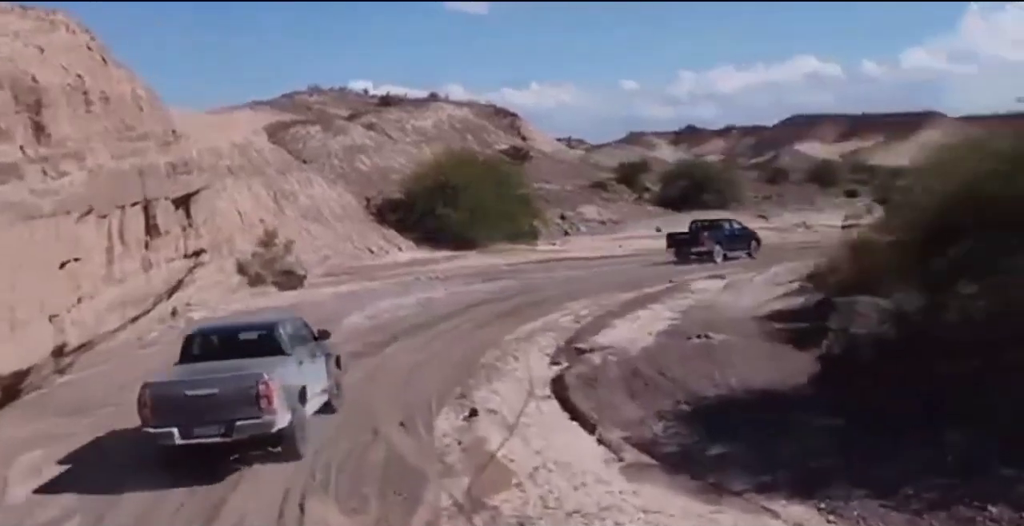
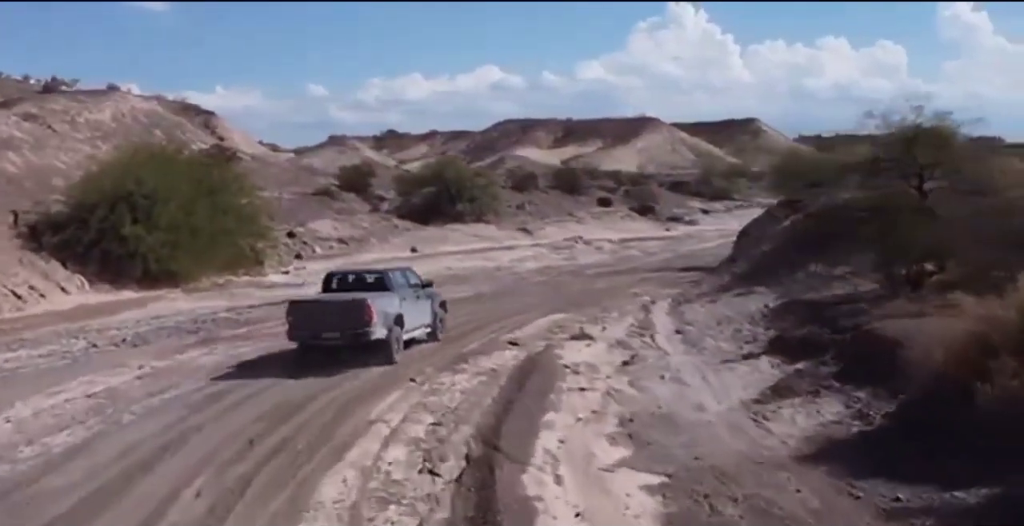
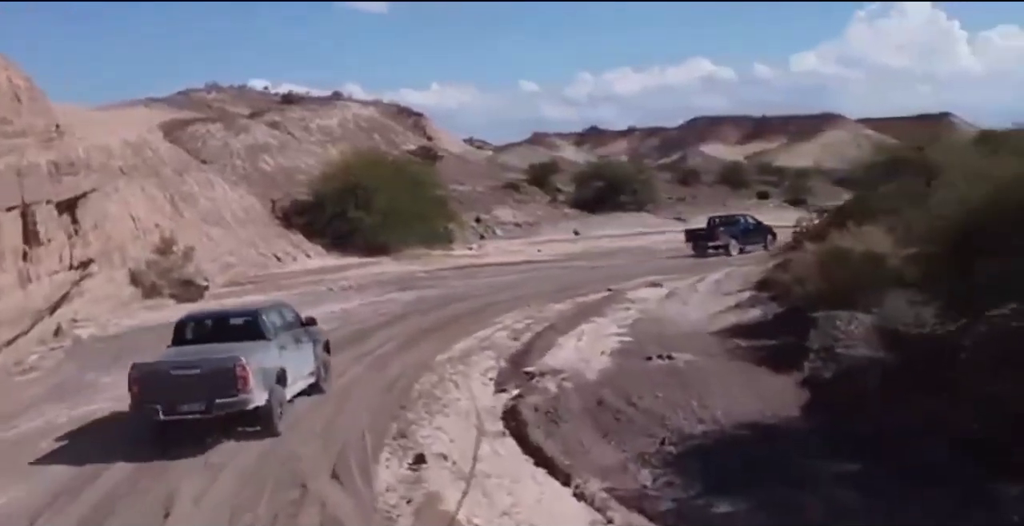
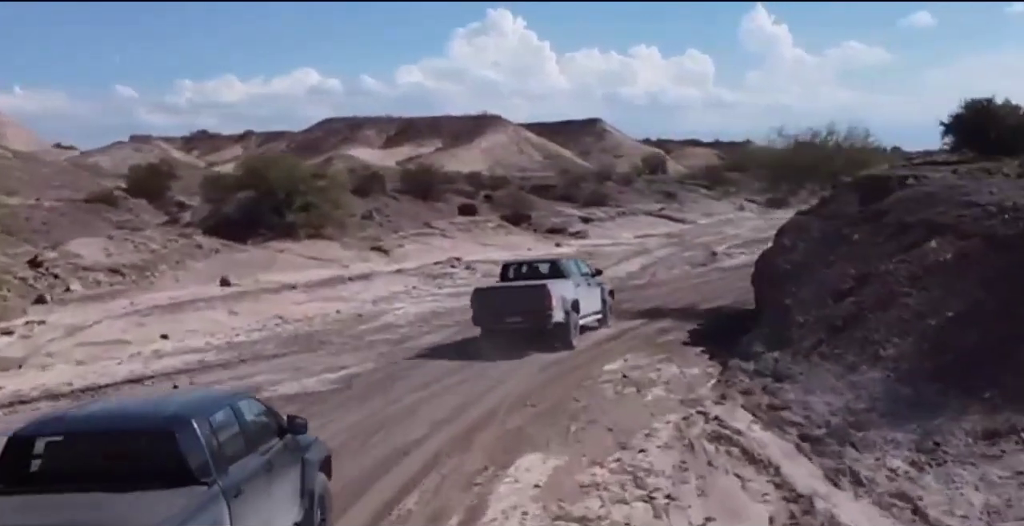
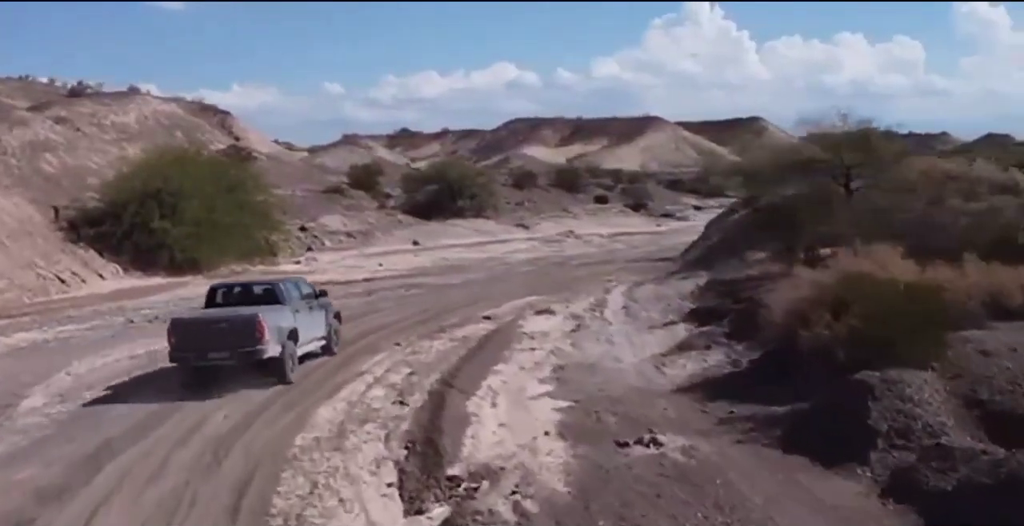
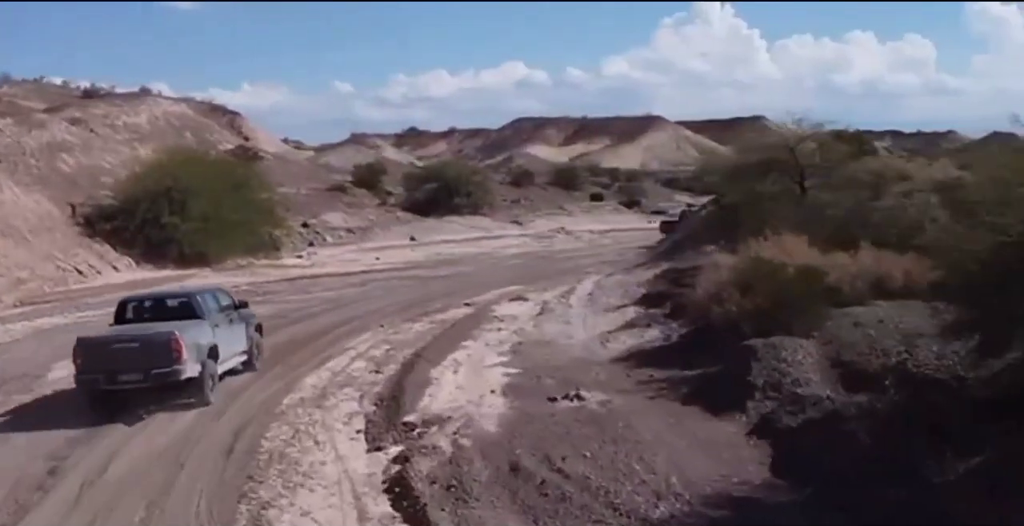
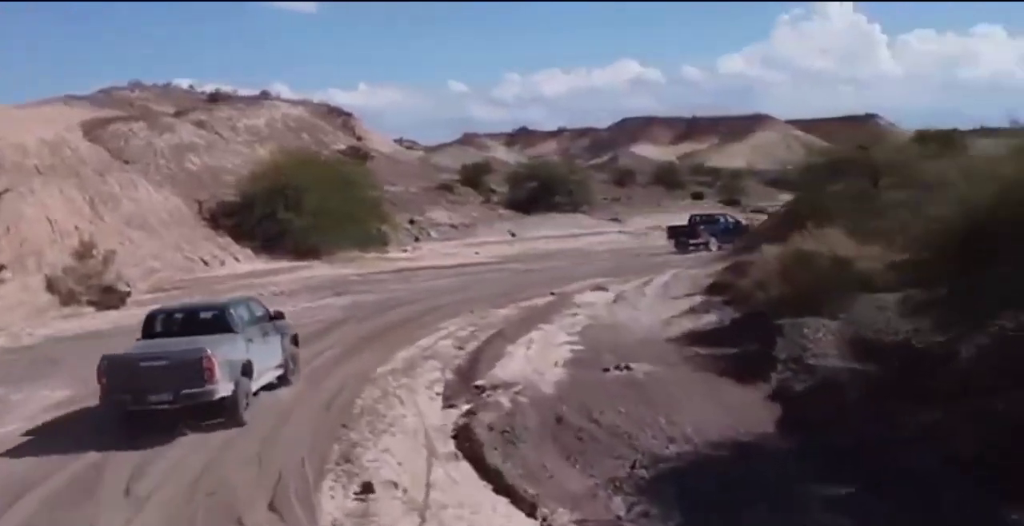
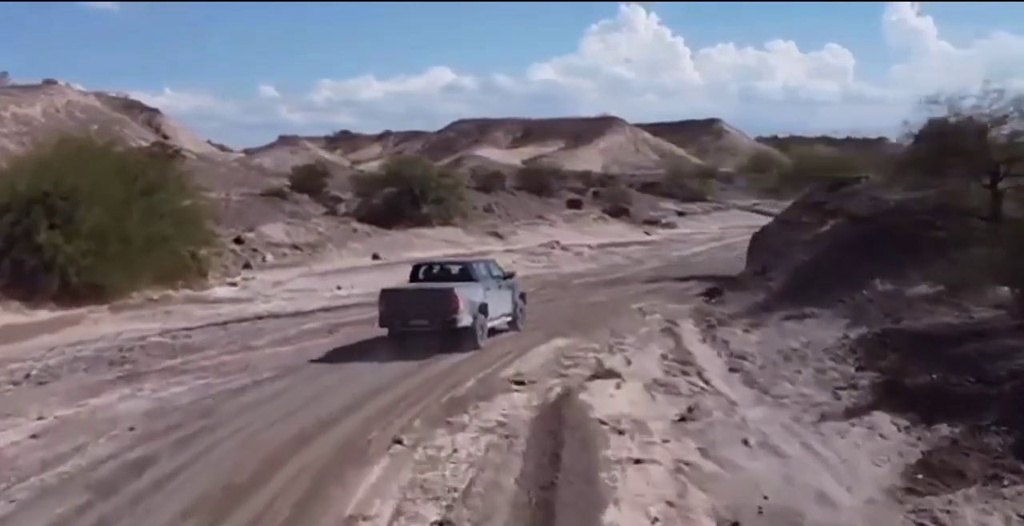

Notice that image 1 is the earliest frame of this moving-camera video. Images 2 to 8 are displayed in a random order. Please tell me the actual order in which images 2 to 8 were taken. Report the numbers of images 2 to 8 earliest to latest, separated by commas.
3, 7, 6, 5, 2, 8, 4
